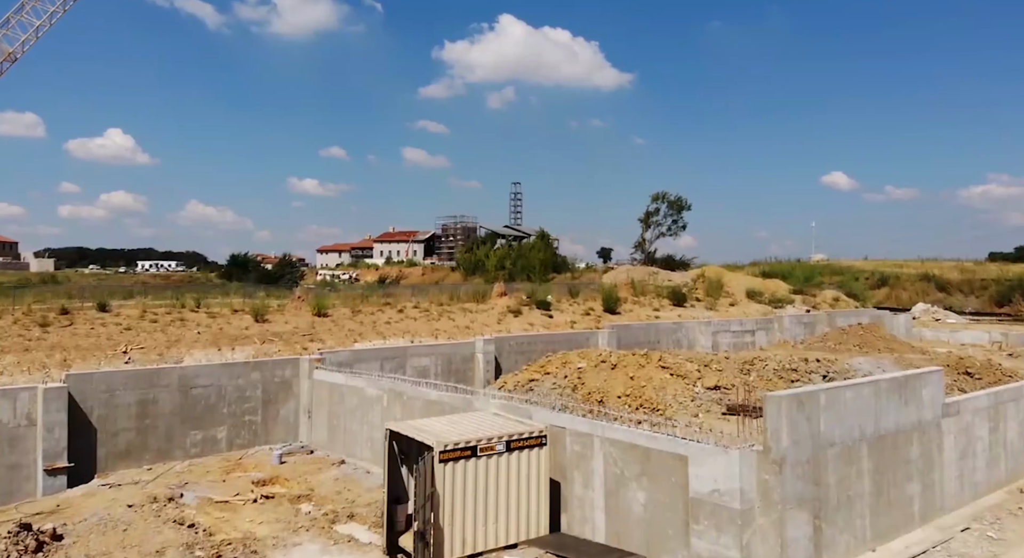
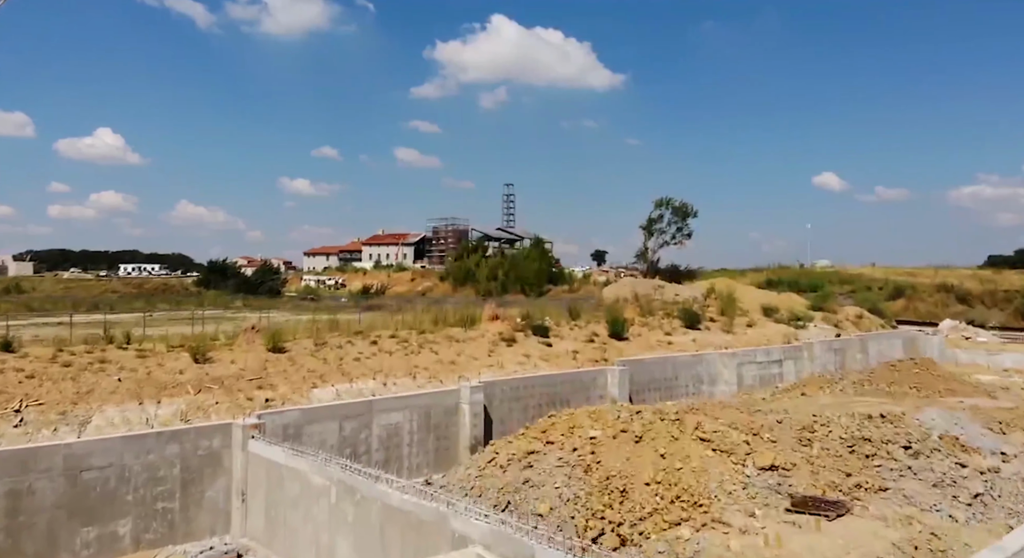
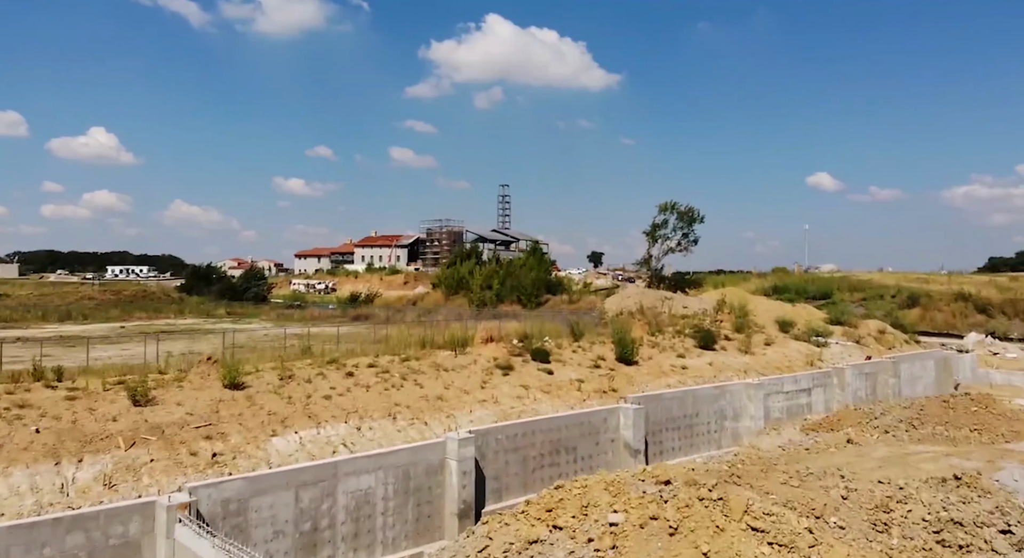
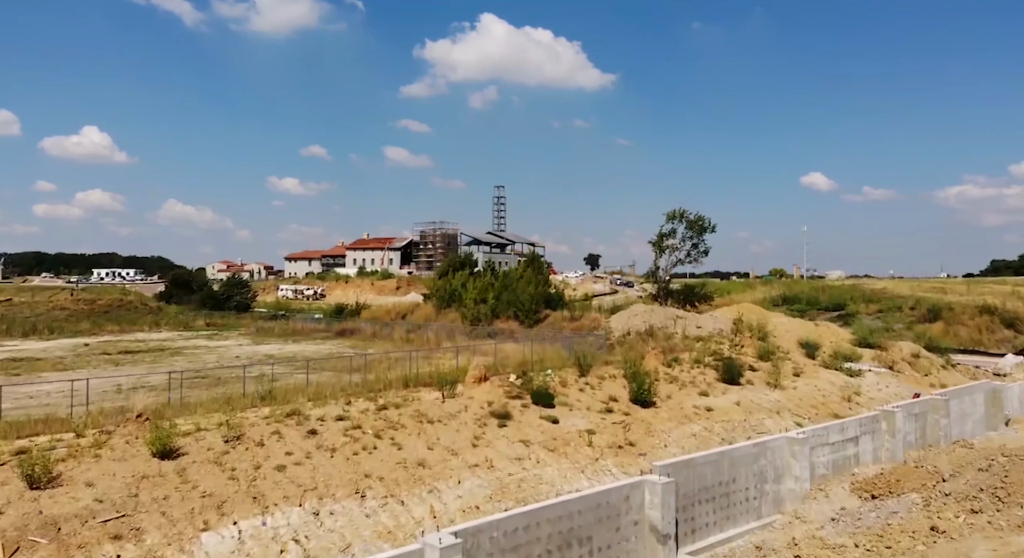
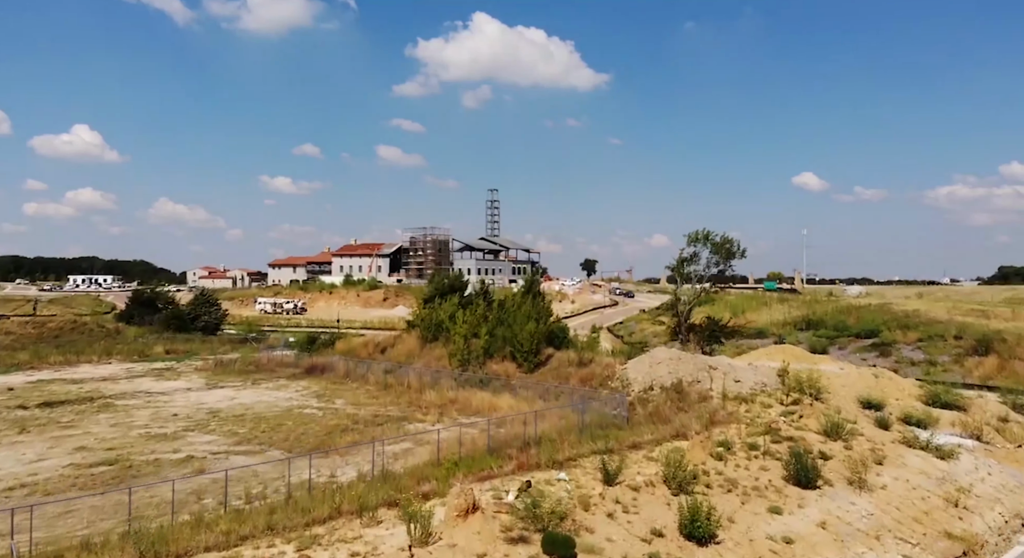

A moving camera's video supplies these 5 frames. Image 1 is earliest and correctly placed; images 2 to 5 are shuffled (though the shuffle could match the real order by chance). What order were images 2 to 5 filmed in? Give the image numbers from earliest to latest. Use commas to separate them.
2, 3, 4, 5
